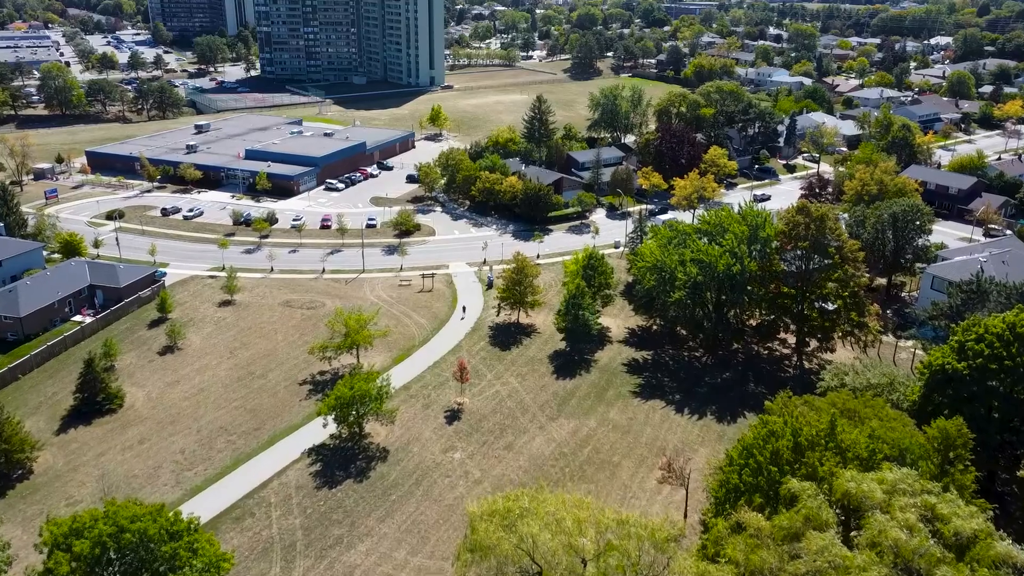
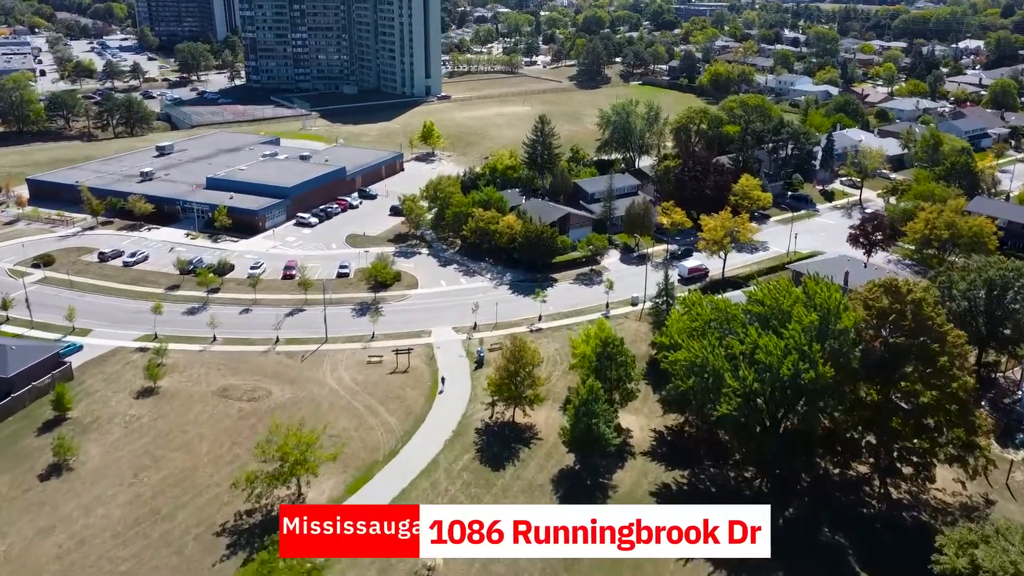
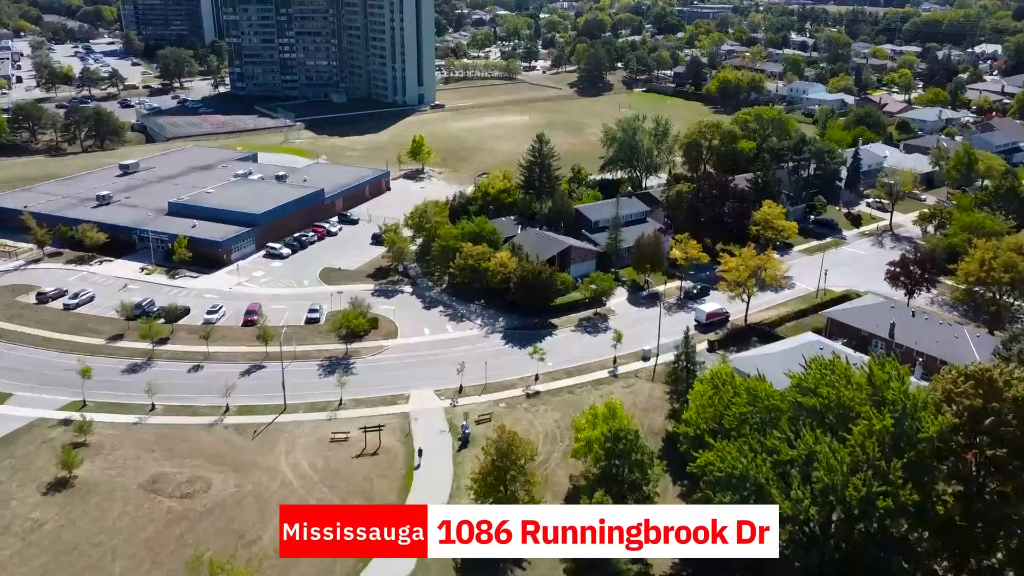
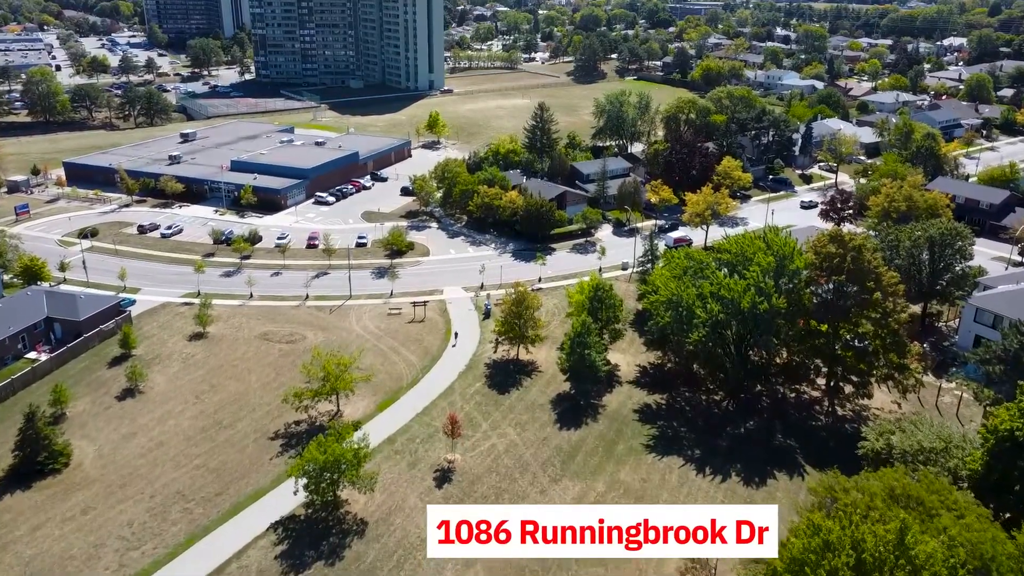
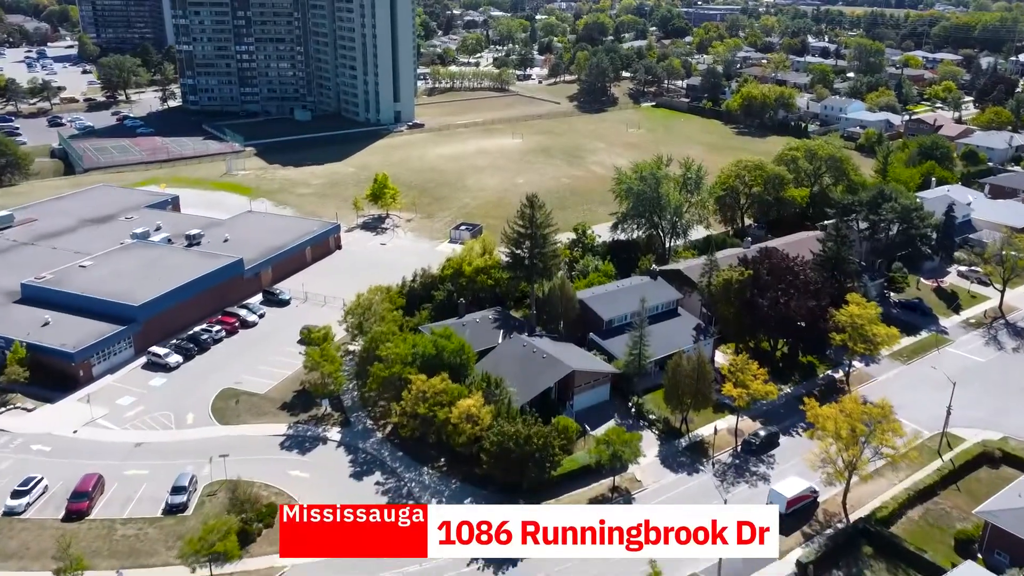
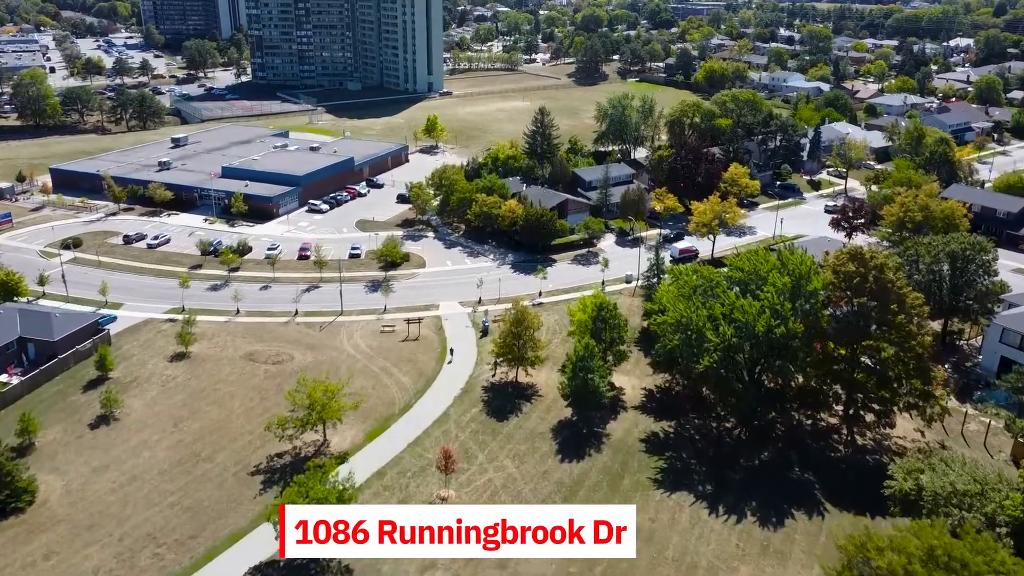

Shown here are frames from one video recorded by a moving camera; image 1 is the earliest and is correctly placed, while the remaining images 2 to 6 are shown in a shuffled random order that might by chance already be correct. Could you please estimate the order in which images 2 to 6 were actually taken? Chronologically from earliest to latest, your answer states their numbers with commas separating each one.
4, 6, 2, 3, 5
